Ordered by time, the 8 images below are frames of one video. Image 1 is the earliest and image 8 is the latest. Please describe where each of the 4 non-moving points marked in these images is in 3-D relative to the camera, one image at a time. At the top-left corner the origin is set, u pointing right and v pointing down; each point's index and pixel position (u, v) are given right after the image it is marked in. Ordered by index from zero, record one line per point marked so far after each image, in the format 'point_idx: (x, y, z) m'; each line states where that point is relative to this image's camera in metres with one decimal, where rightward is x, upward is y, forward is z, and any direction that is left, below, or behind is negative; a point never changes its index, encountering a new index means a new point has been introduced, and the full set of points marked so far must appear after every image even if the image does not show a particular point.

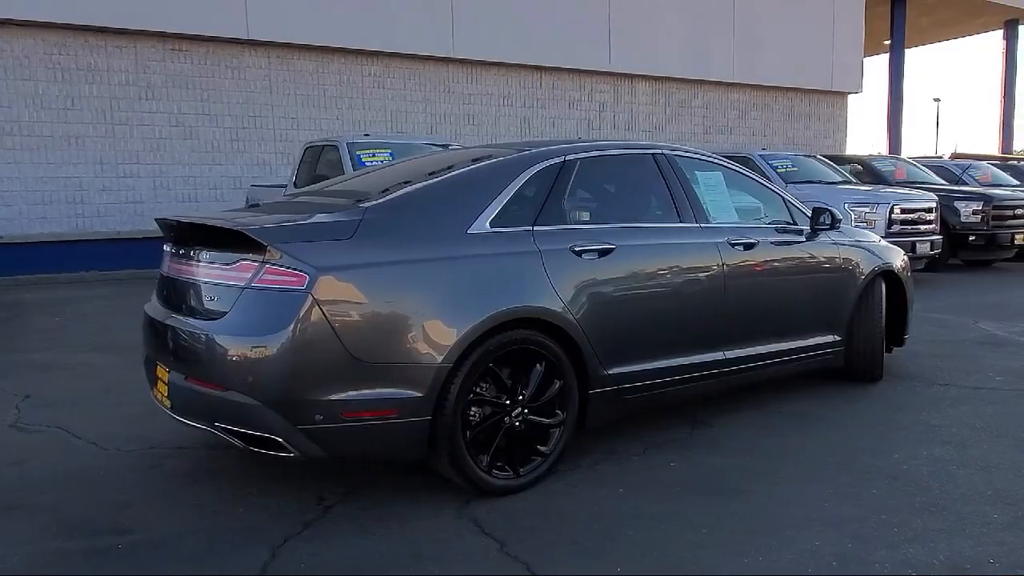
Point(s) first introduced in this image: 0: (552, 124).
0: (+0.9, +2.9, +14.7) m
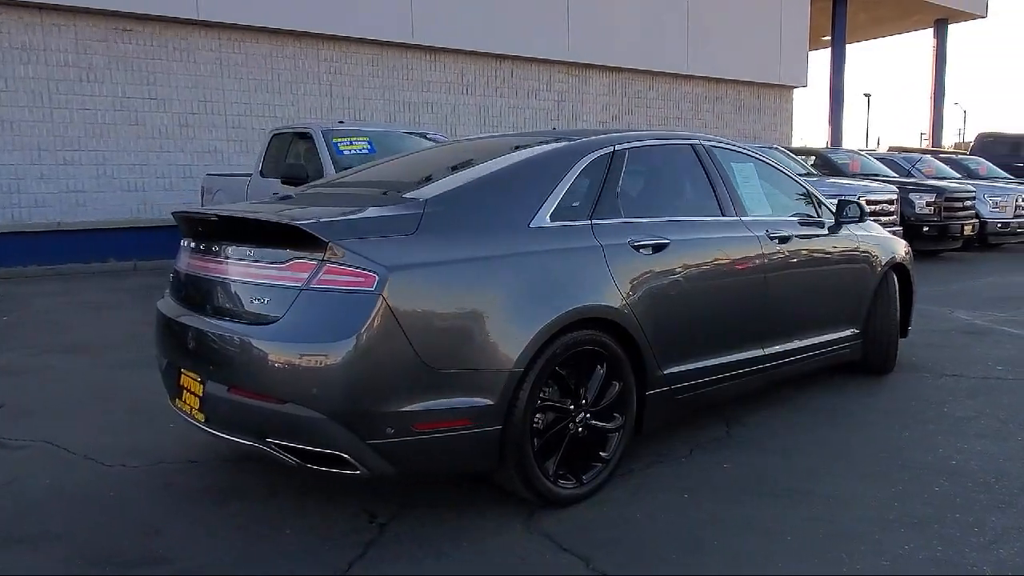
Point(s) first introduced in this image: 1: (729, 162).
0: (+0.1, +3.0, +14.5) m
1: (+1.3, +0.7, +5.0) m
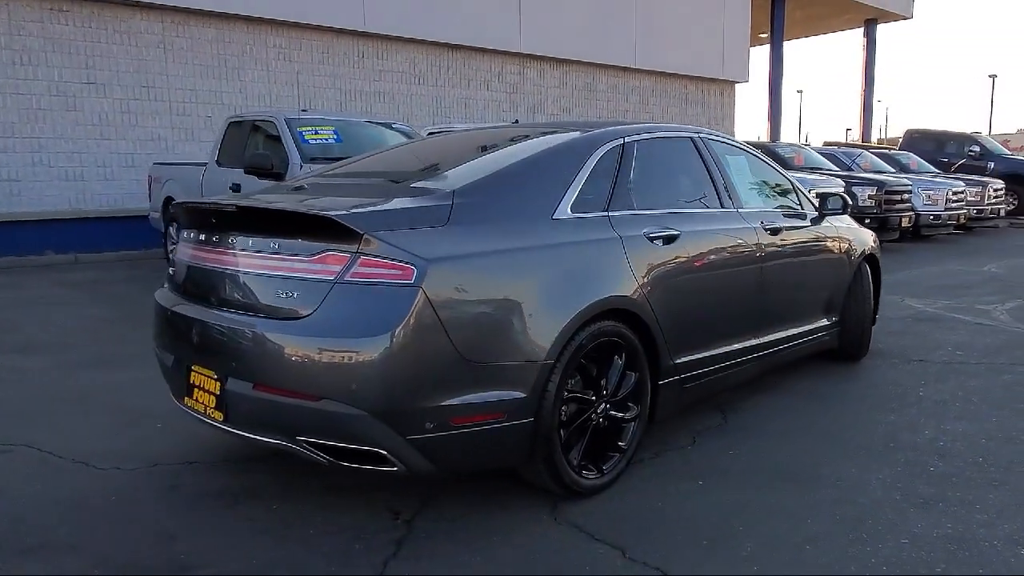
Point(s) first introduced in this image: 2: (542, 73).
0: (-0.8, +3.2, +14.4) m
1: (+1.3, +0.8, +5.1) m
2: (+0.7, +4.0, +15.5) m
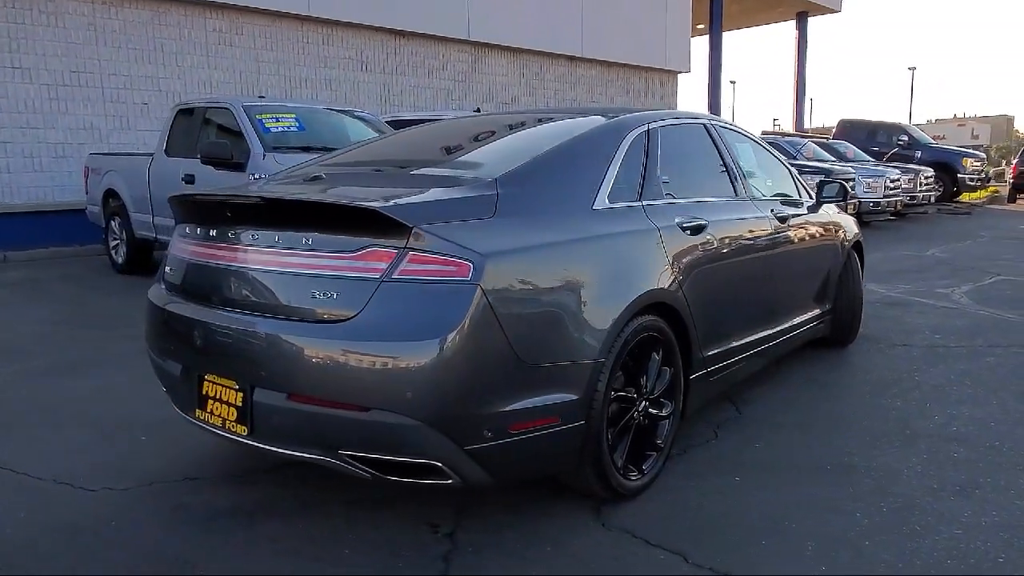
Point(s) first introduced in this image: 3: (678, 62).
0: (-1.7, +3.3, +14.1) m
1: (+1.3, +0.9, +5.0) m
2: (-0.4, +4.1, +15.2) m
3: (+3.9, +5.1, +19.1) m
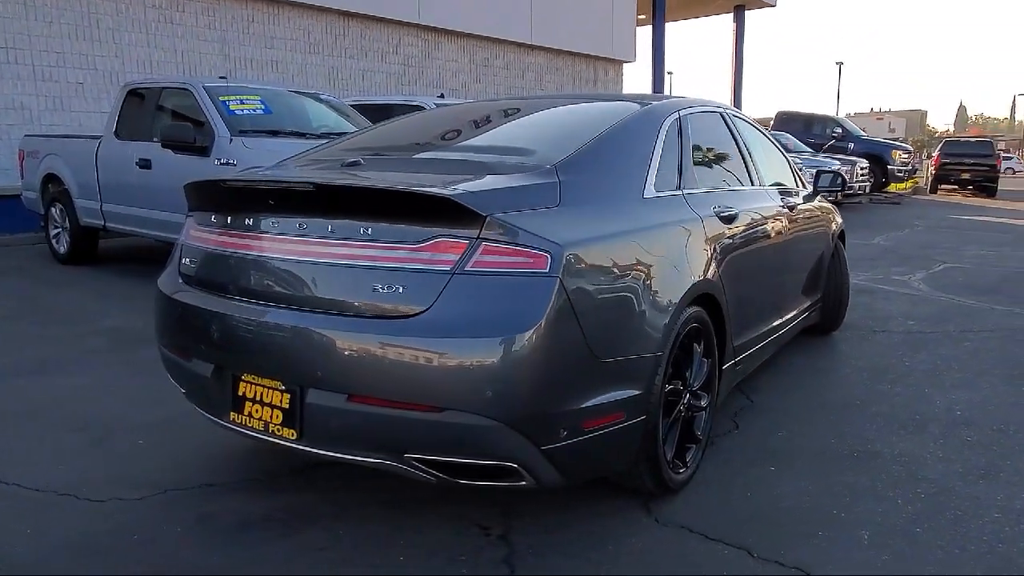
0: (-2.5, +3.5, +13.7) m
1: (+1.4, +0.9, +5.0) m
2: (-1.3, +4.3, +14.9) m
3: (+2.5, +5.4, +19.2) m
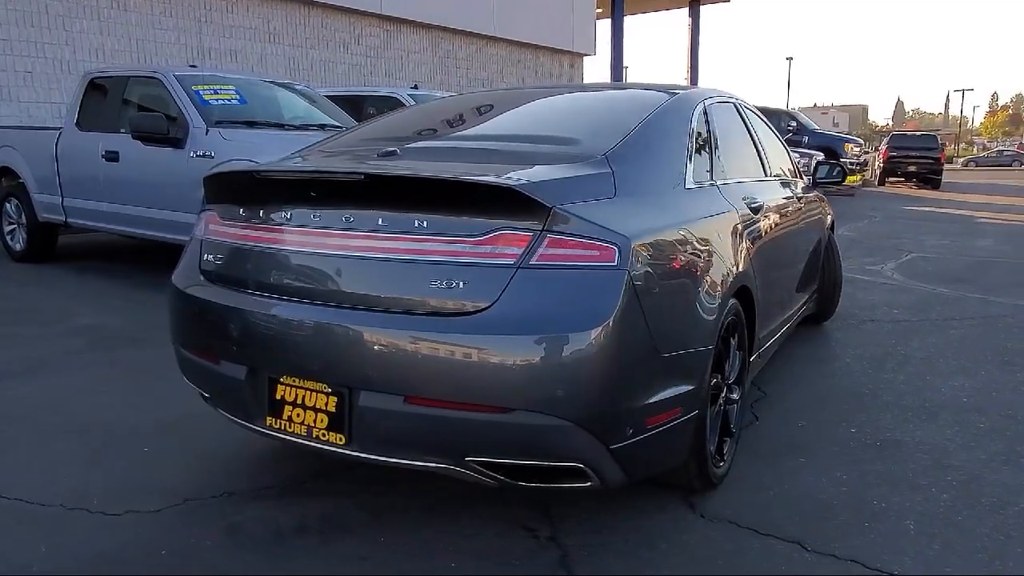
0: (-3.1, +3.5, +13.3) m
1: (+1.4, +1.0, +5.0) m
2: (-2.0, +4.4, +14.7) m
3: (+1.6, +5.6, +19.2) m
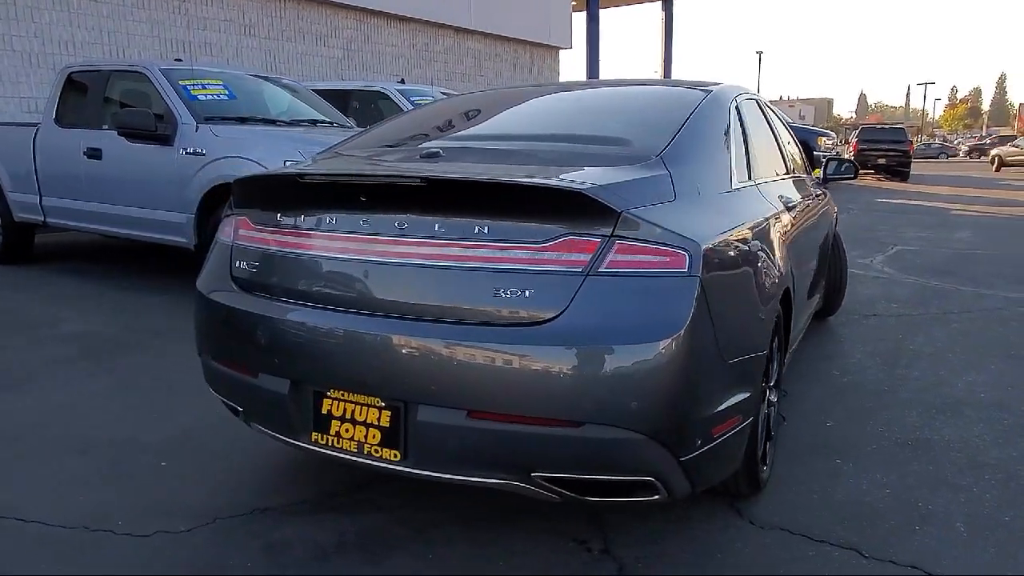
0: (-3.4, +3.5, +13.1) m
1: (+1.5, +1.0, +4.9) m
2: (-2.4, +4.5, +14.4) m
3: (+1.0, +5.7, +19.1) m
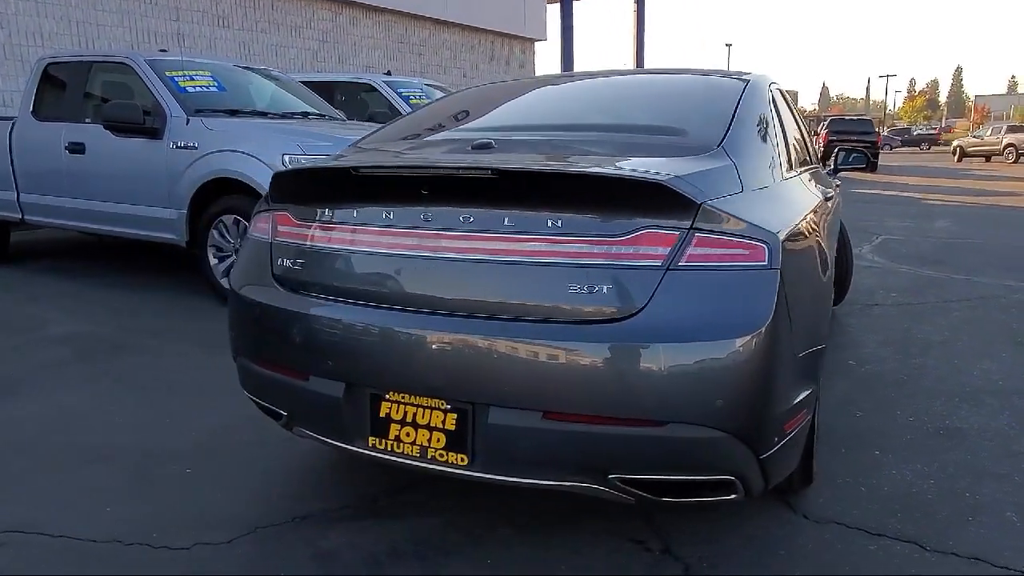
0: (-3.7, +3.6, +12.8) m
1: (+1.6, +1.0, +4.9) m
2: (-2.7, +4.5, +14.2) m
3: (+0.3, +5.8, +19.0) m
